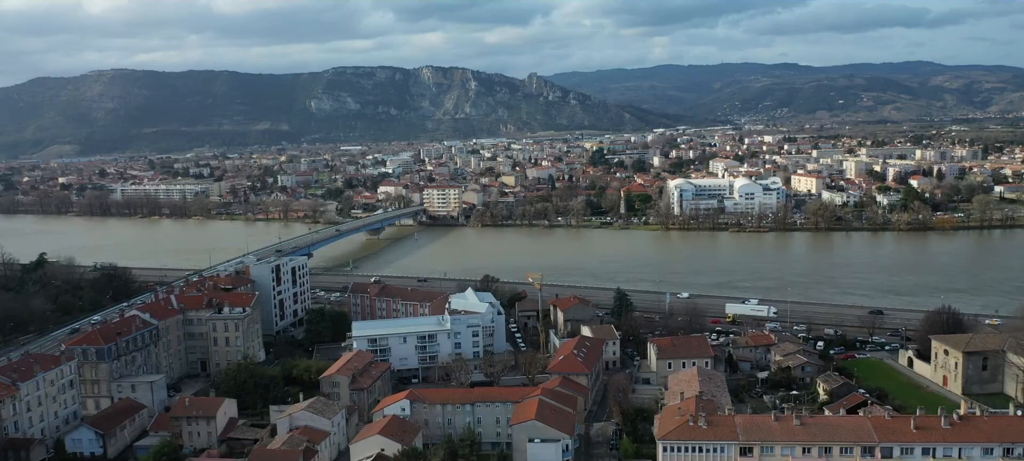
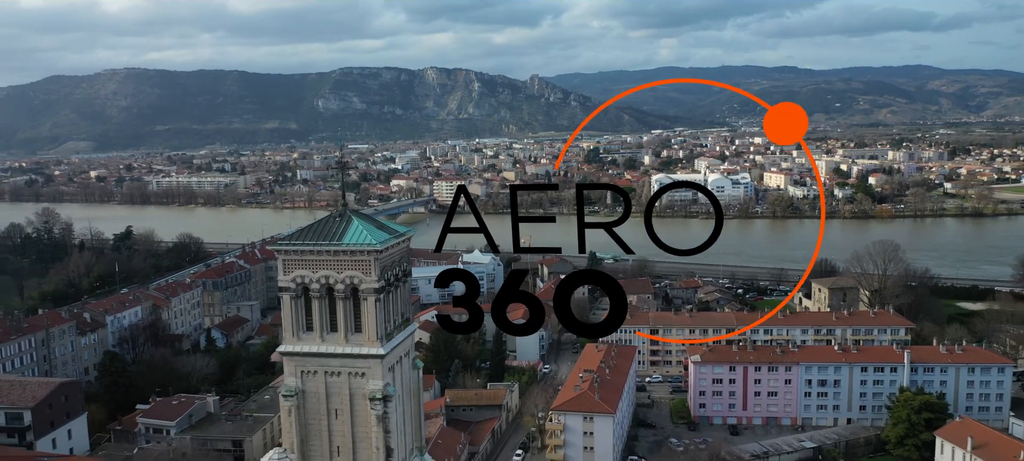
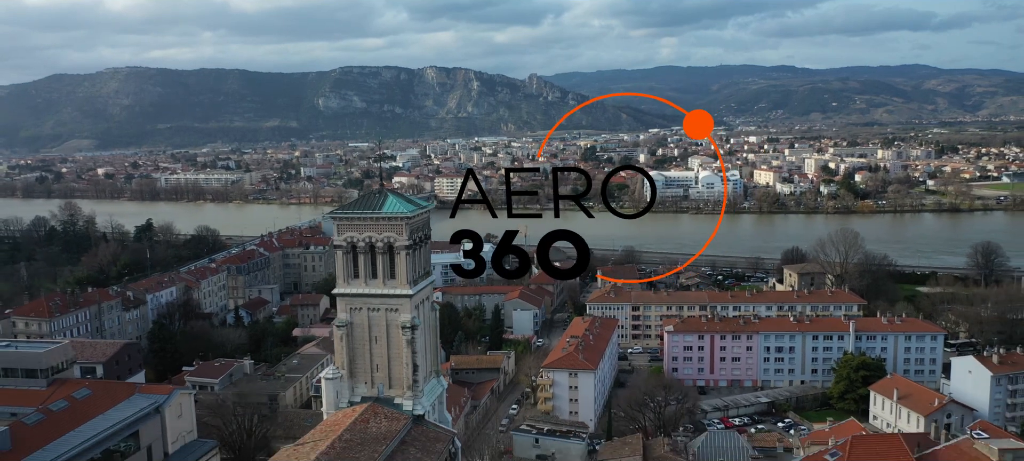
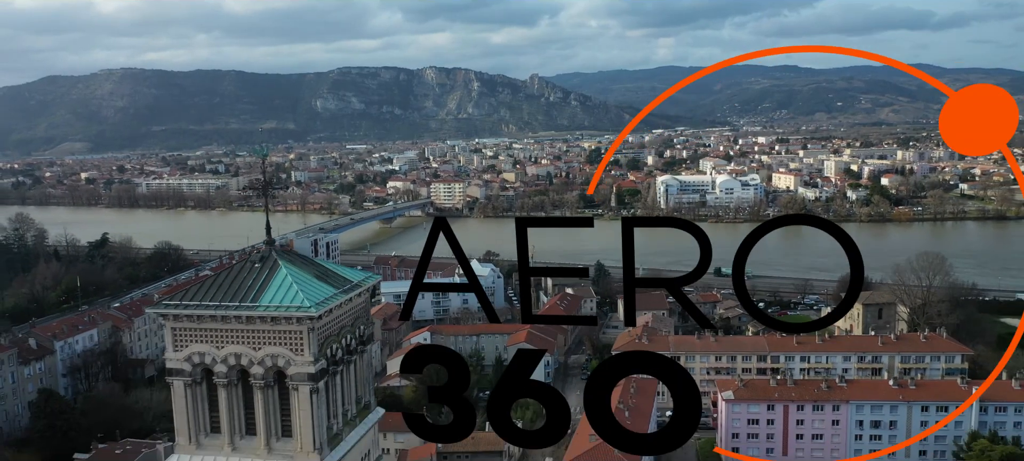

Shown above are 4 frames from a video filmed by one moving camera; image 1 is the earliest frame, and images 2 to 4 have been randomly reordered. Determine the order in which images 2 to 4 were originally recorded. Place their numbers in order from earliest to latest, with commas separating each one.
4, 2, 3
